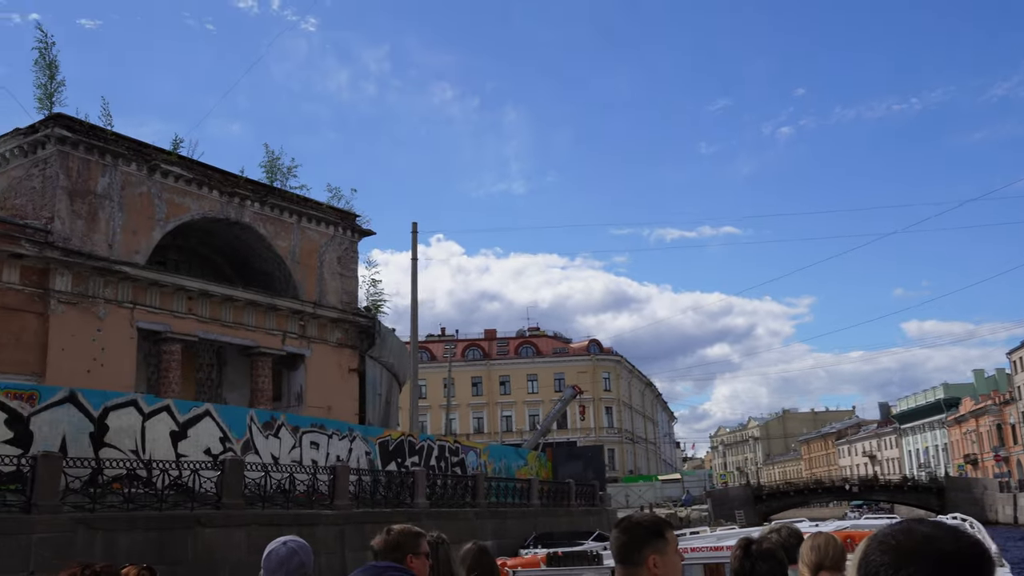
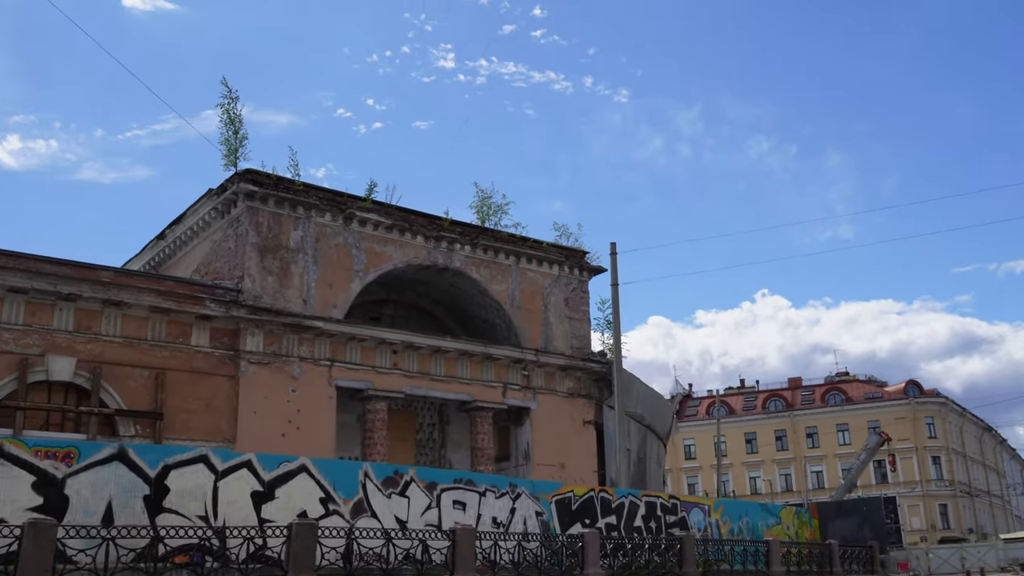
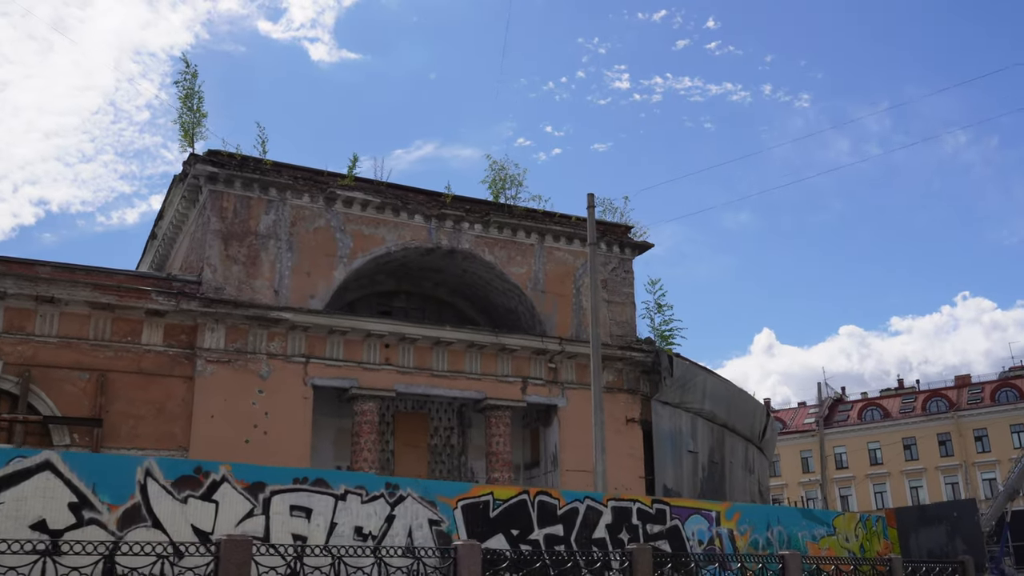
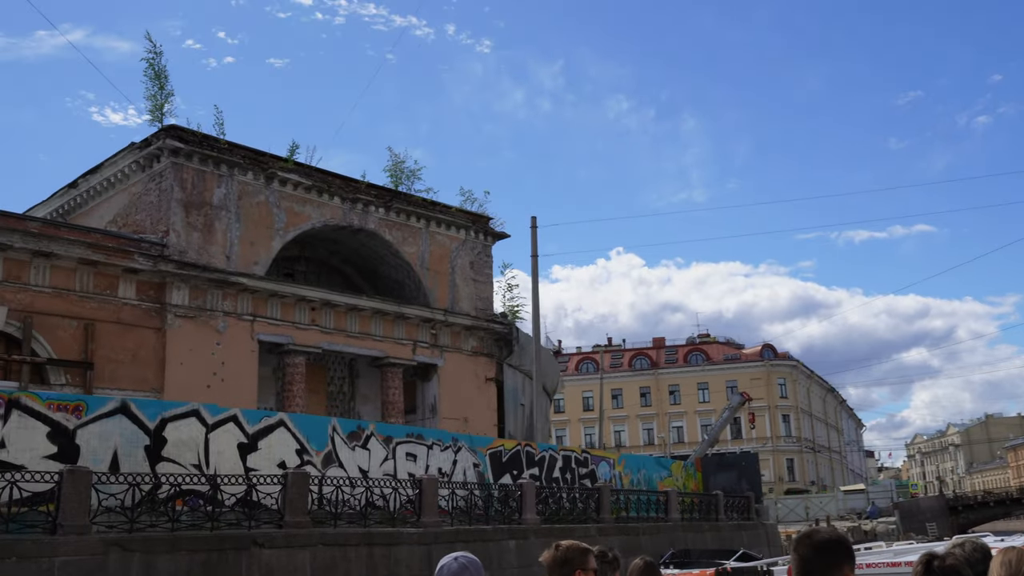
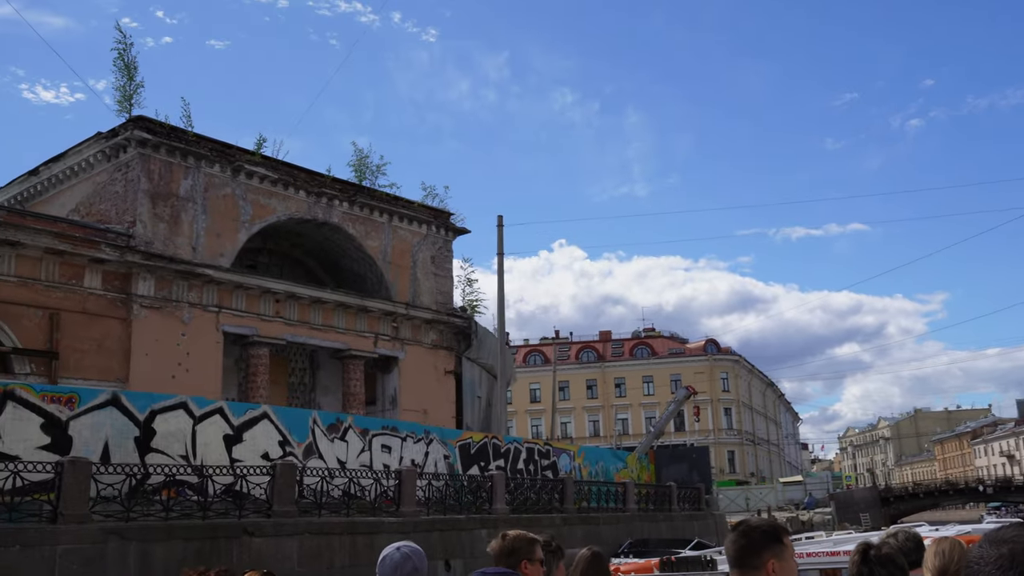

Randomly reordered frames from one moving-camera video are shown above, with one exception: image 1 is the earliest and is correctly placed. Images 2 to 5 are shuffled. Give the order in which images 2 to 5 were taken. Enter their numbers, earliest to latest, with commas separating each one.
5, 4, 2, 3
